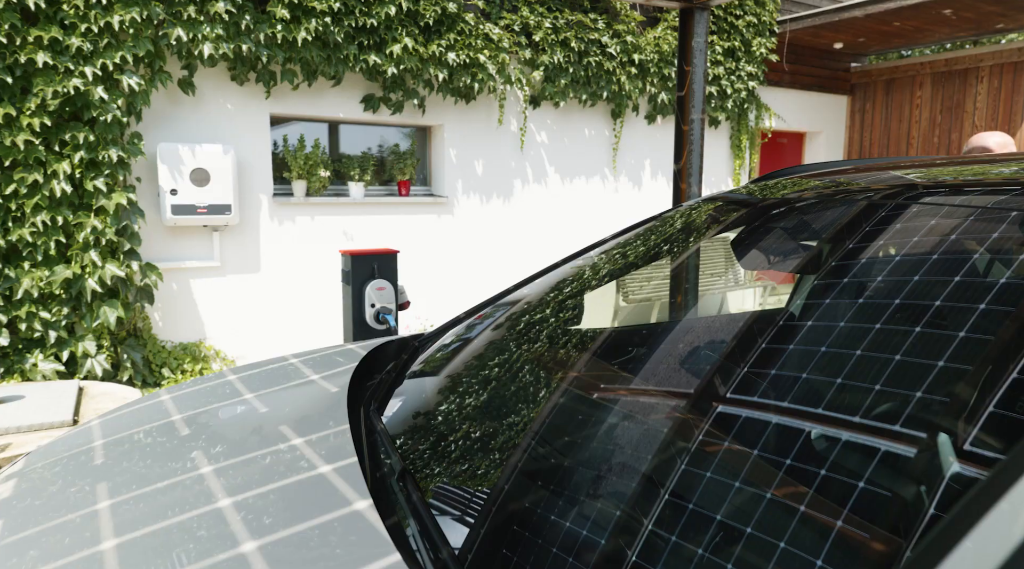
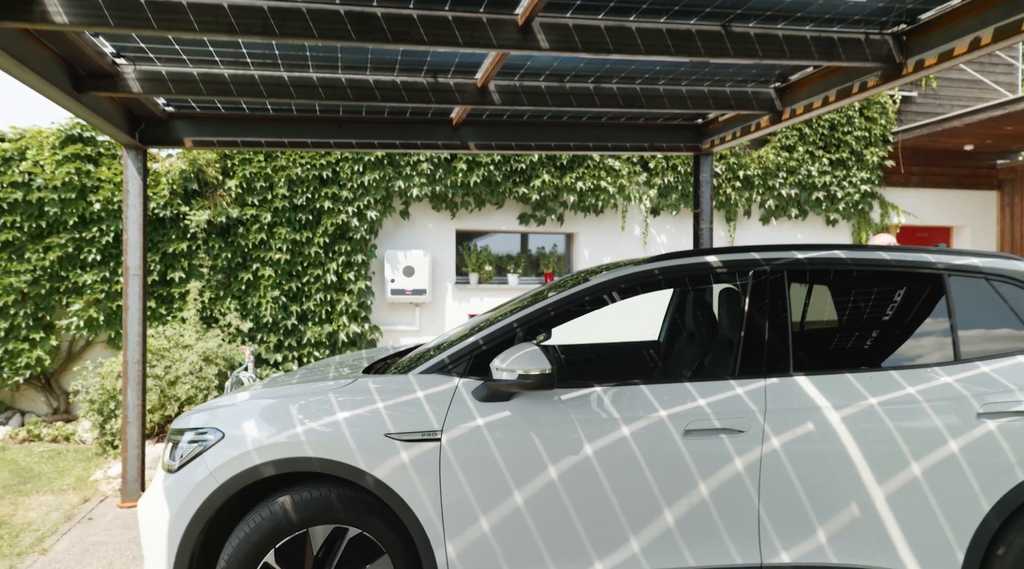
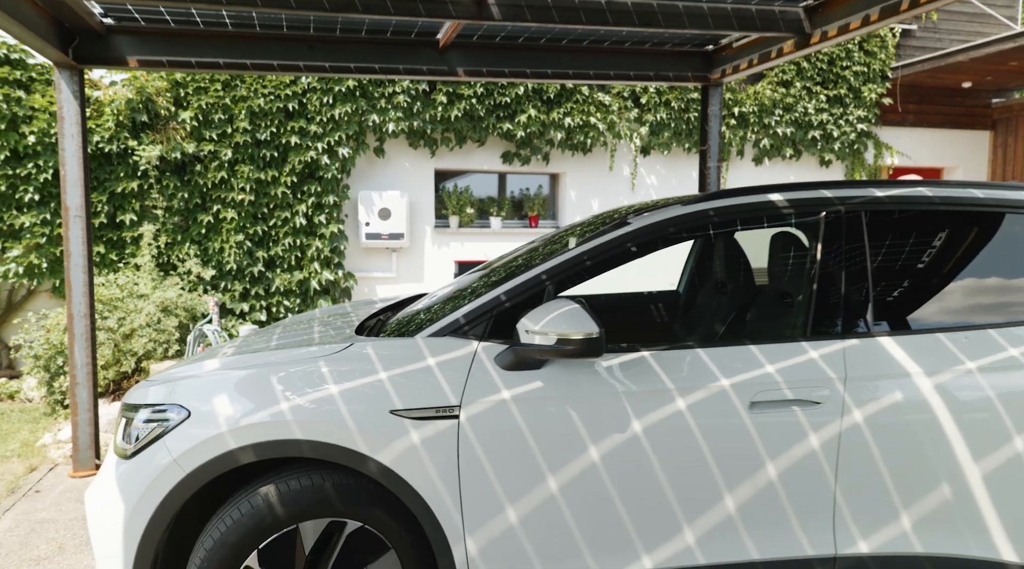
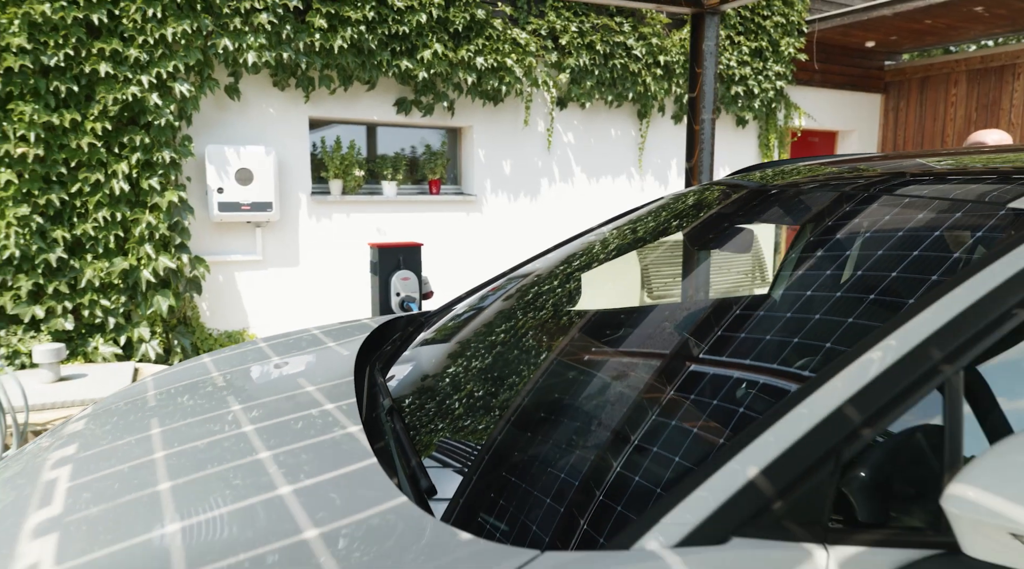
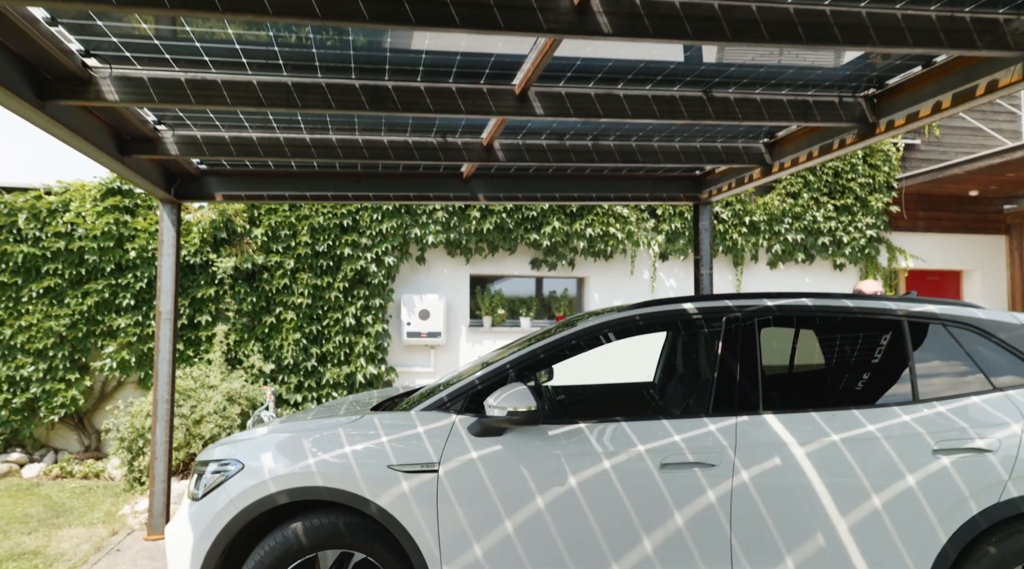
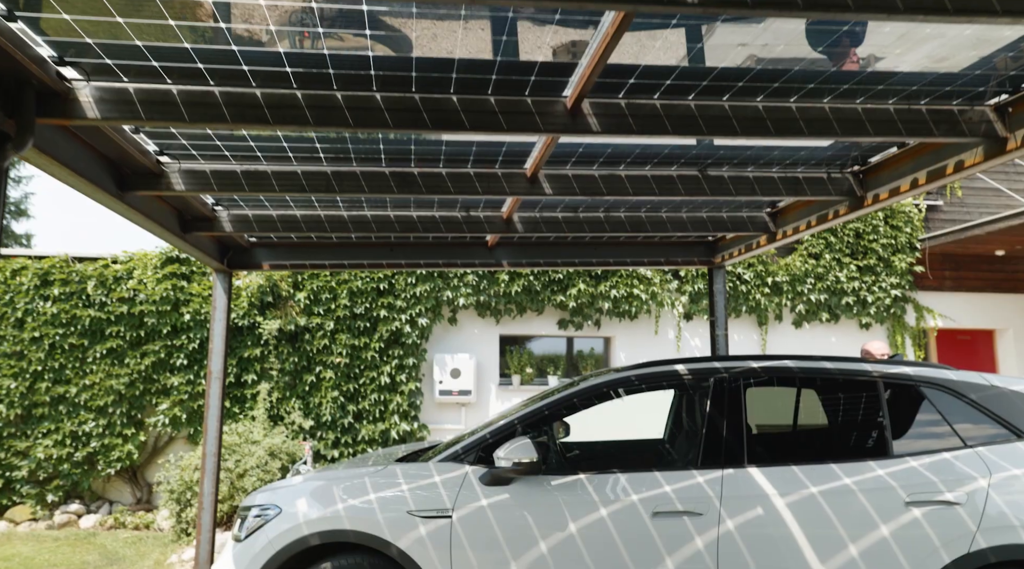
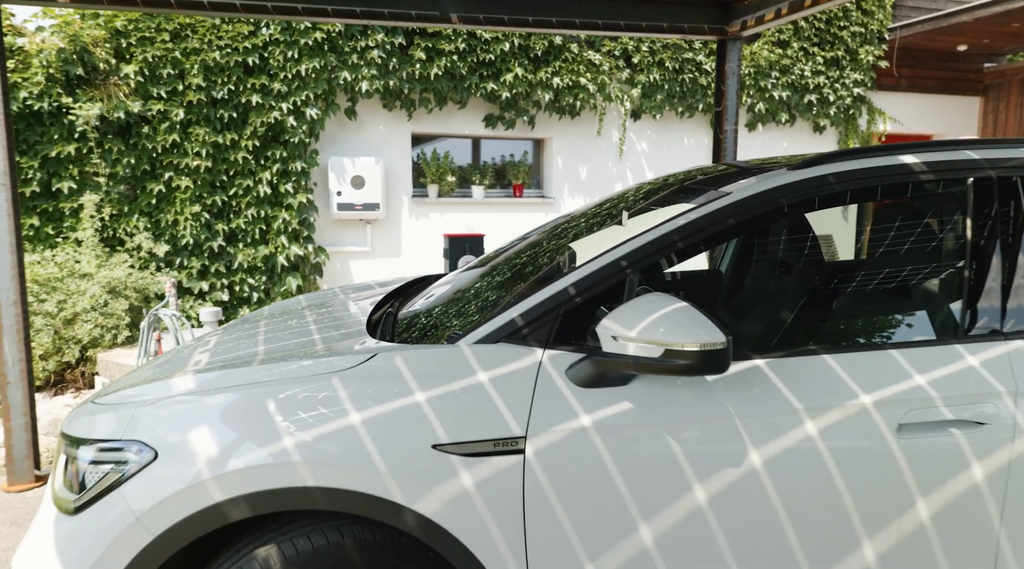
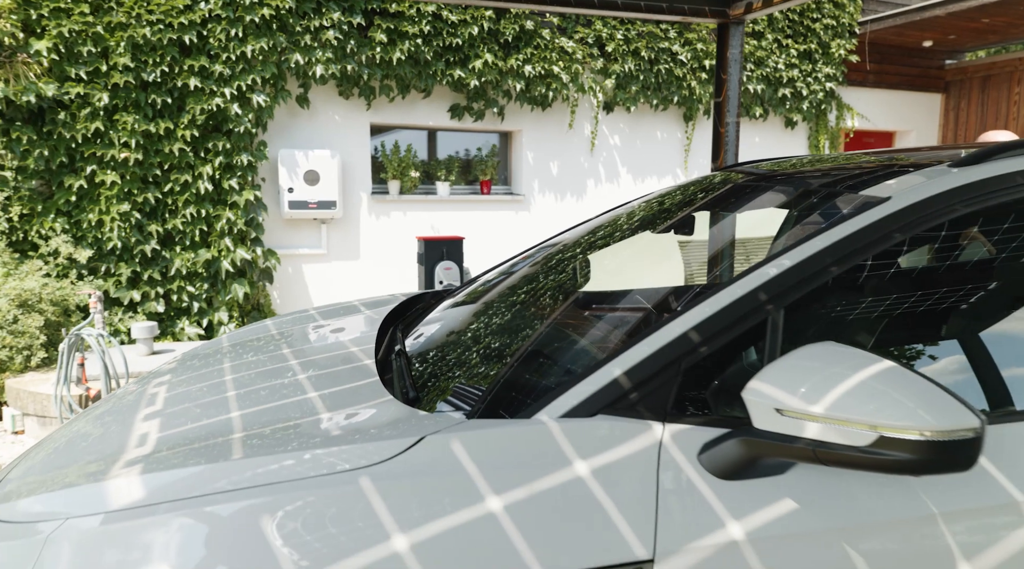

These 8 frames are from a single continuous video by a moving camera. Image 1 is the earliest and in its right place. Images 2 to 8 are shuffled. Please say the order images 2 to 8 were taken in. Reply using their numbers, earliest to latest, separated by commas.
4, 8, 7, 3, 2, 5, 6
